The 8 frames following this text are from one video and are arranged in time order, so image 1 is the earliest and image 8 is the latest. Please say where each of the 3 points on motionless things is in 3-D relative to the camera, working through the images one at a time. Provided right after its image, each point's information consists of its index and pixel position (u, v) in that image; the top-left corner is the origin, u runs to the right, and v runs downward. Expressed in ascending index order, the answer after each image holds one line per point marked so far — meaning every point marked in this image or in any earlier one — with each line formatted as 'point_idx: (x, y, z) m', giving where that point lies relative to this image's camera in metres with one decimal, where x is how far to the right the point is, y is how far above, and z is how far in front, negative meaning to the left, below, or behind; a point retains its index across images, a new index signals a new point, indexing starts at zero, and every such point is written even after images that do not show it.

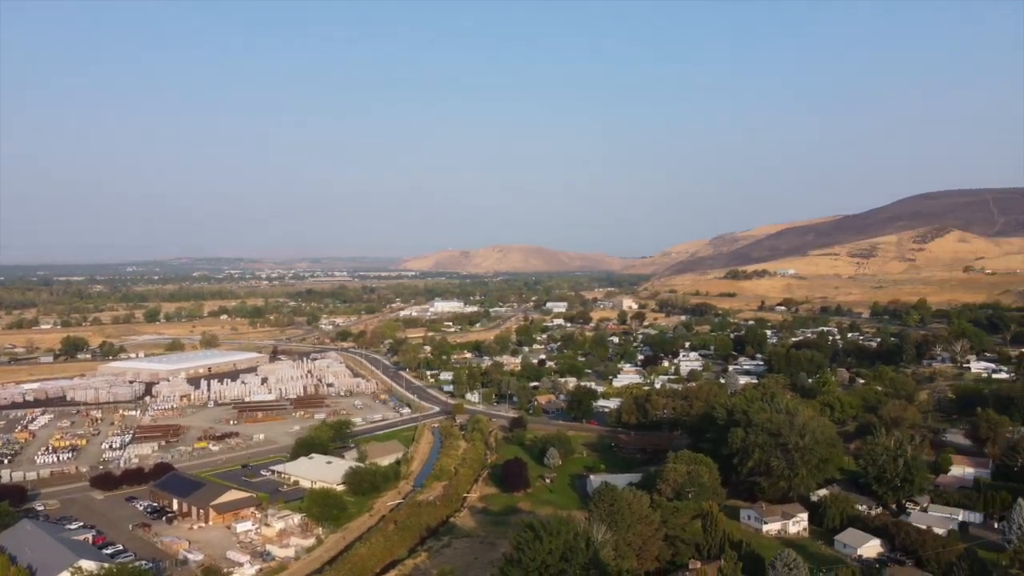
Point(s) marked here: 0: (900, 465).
0: (+9.5, -4.3, +20.4) m
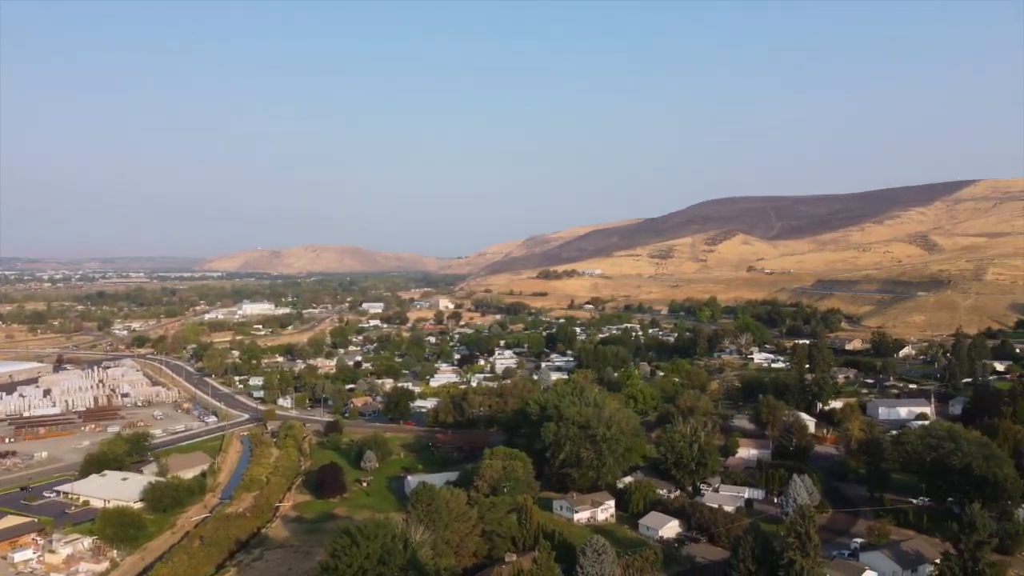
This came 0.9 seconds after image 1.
0: (+4.1, -3.9, +19.7) m
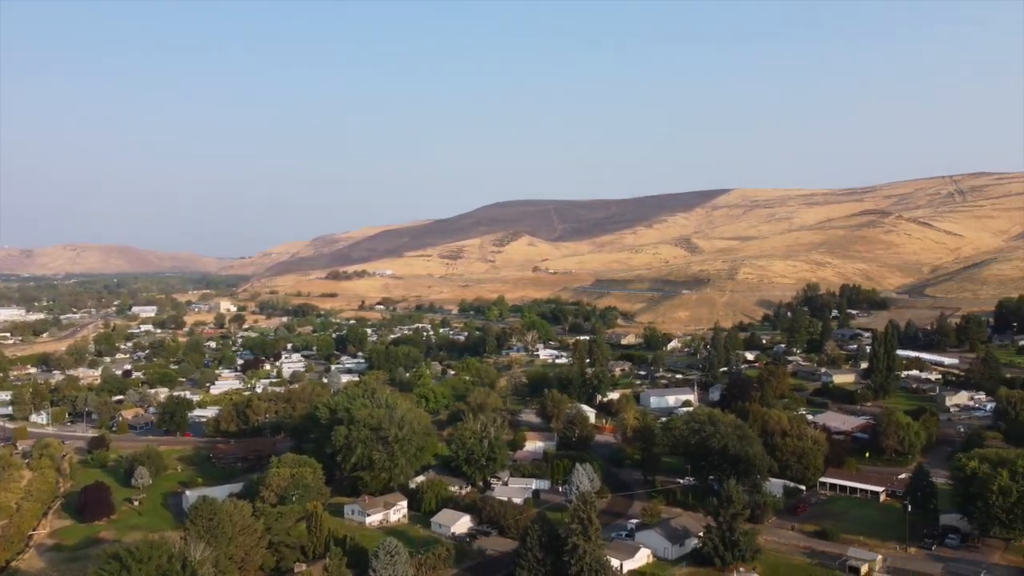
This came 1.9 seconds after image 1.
0: (-0.8, -3.9, +21.2) m
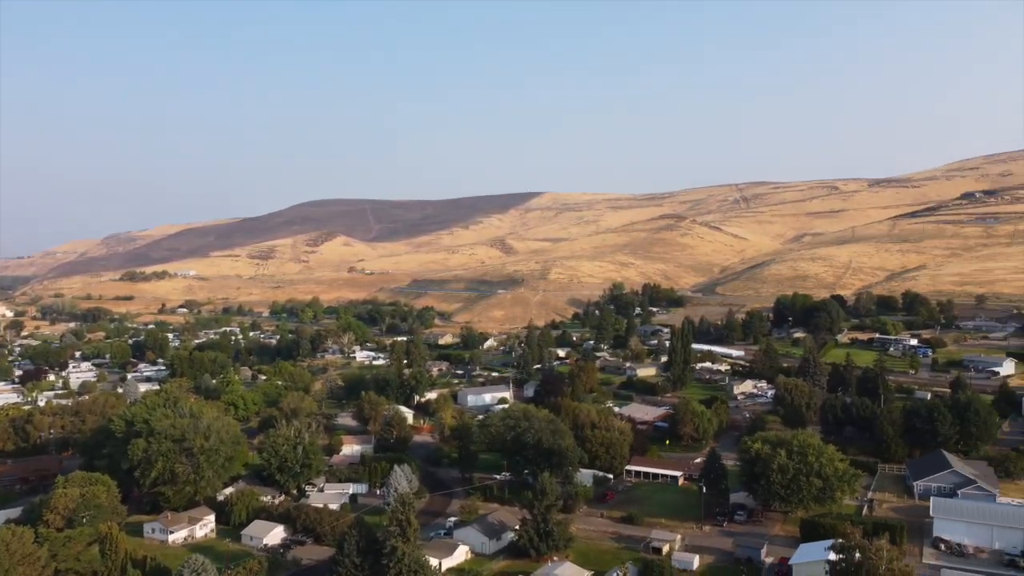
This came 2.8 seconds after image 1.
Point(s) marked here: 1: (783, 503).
0: (-5.2, -3.9, +21.0) m
1: (+6.0, -4.8, +19.1) m
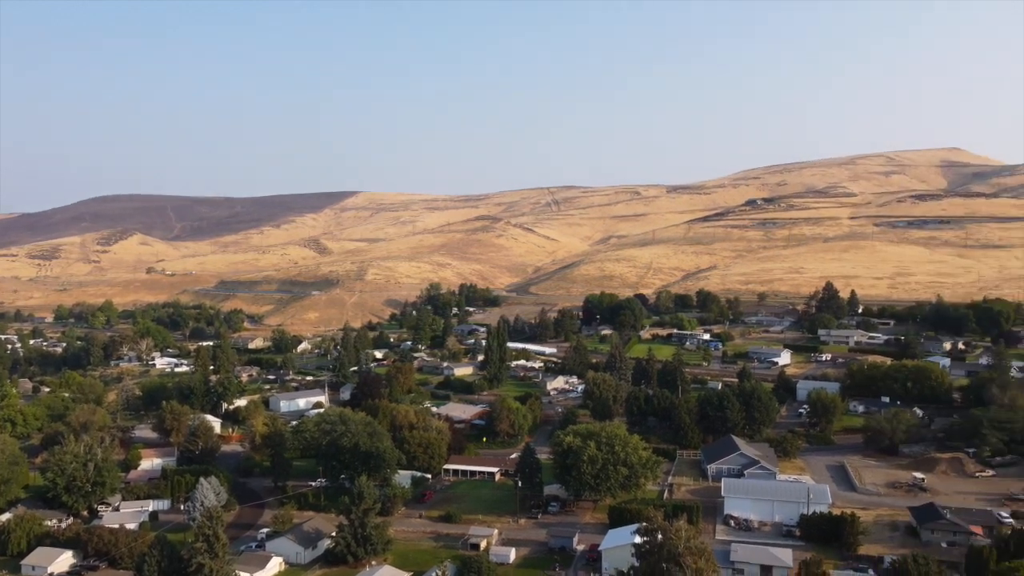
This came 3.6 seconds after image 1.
0: (-9.5, -4.0, +19.7) m
1: (+1.8, -4.8, +20.2) m
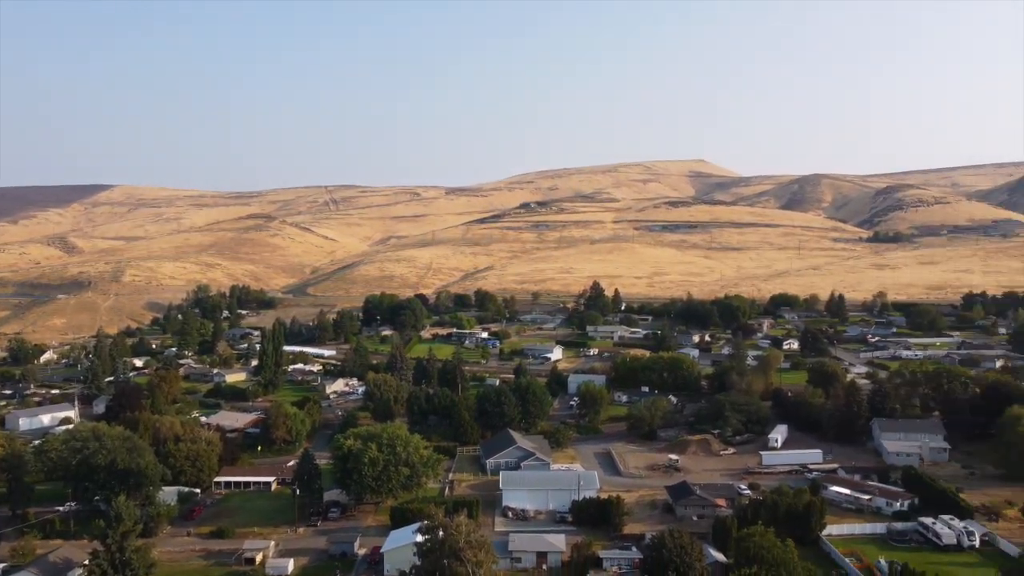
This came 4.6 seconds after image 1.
0: (-14.1, -4.1, +16.9) m
1: (-3.3, -4.8, +20.2) m
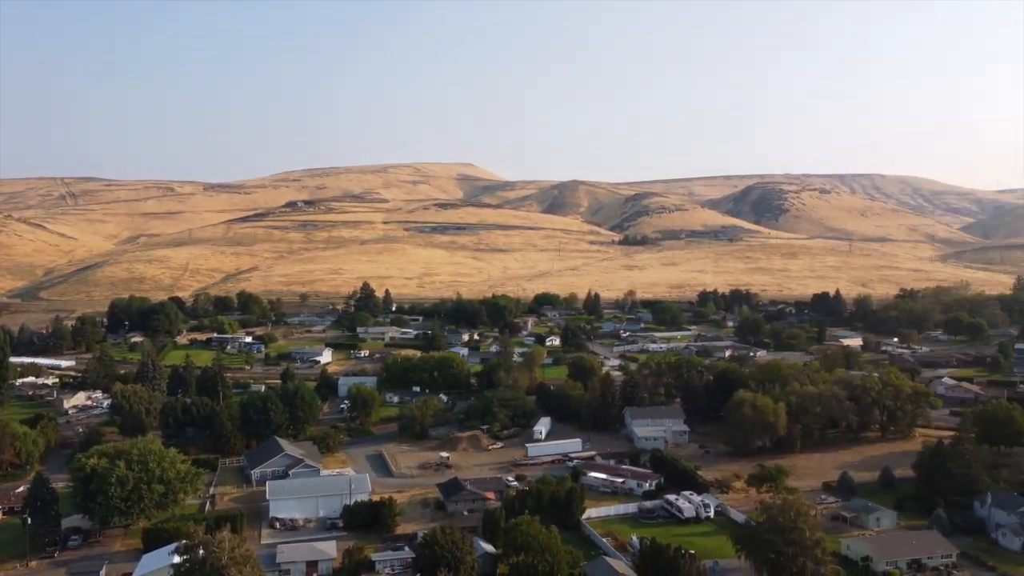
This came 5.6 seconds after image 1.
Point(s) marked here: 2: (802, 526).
0: (-17.7, -4.2, +12.3) m
1: (-8.2, -4.8, +18.6) m
2: (+5.0, -4.2, +15.4) m
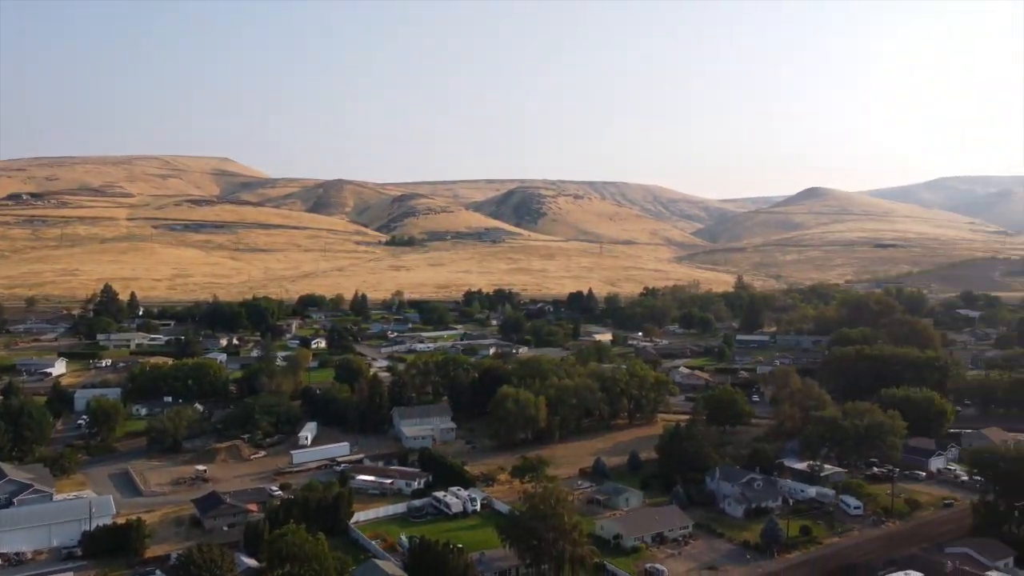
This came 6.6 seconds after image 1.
0: (-19.6, -4.4, +6.5) m
1: (-12.5, -4.9, +15.4) m
2: (+1.1, -4.2, +16.4) m
